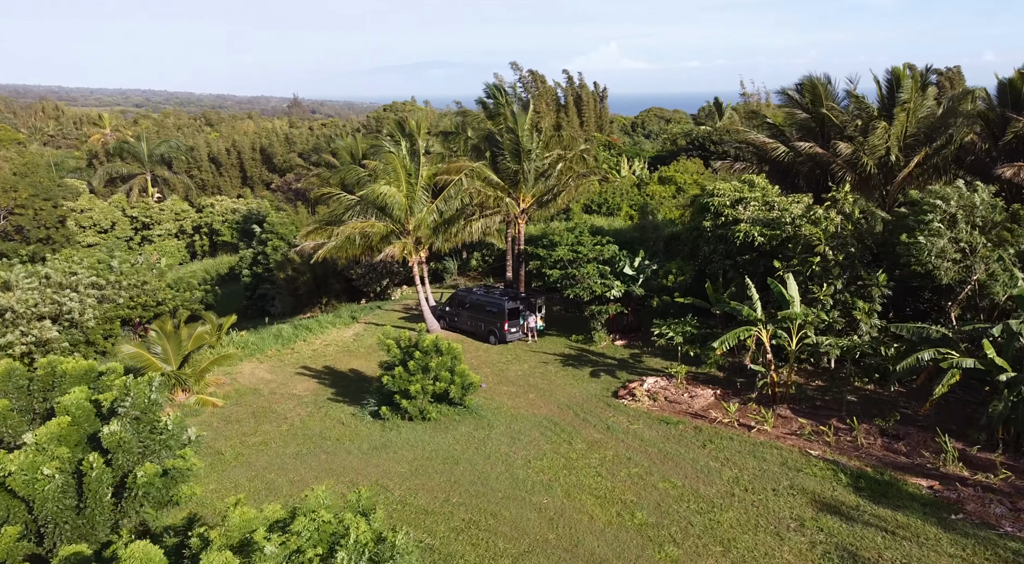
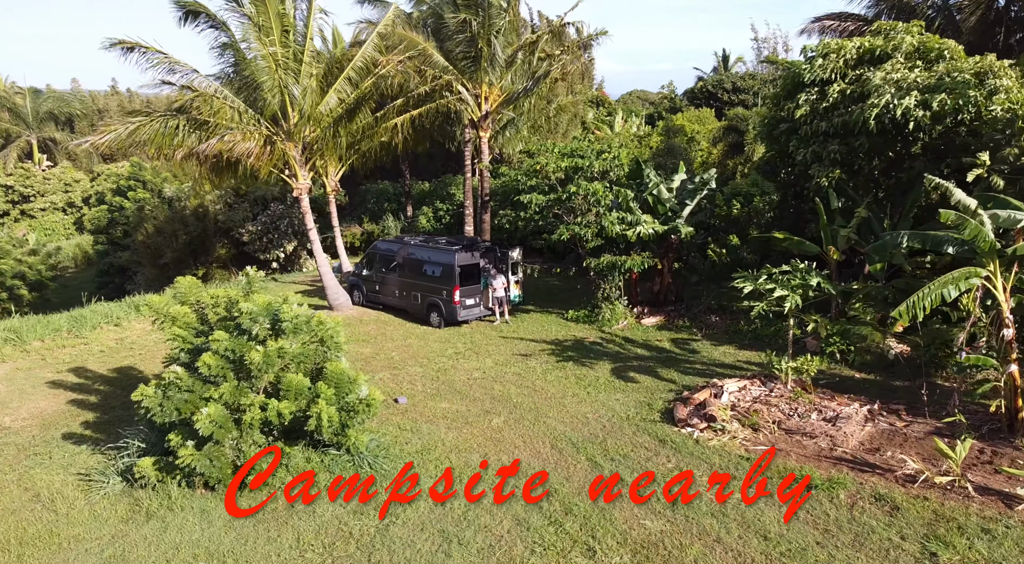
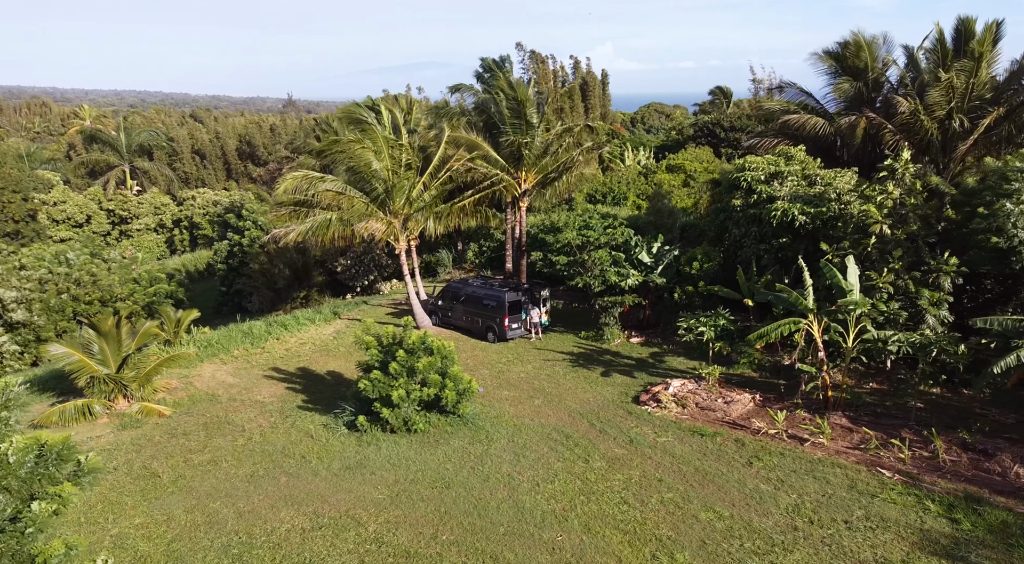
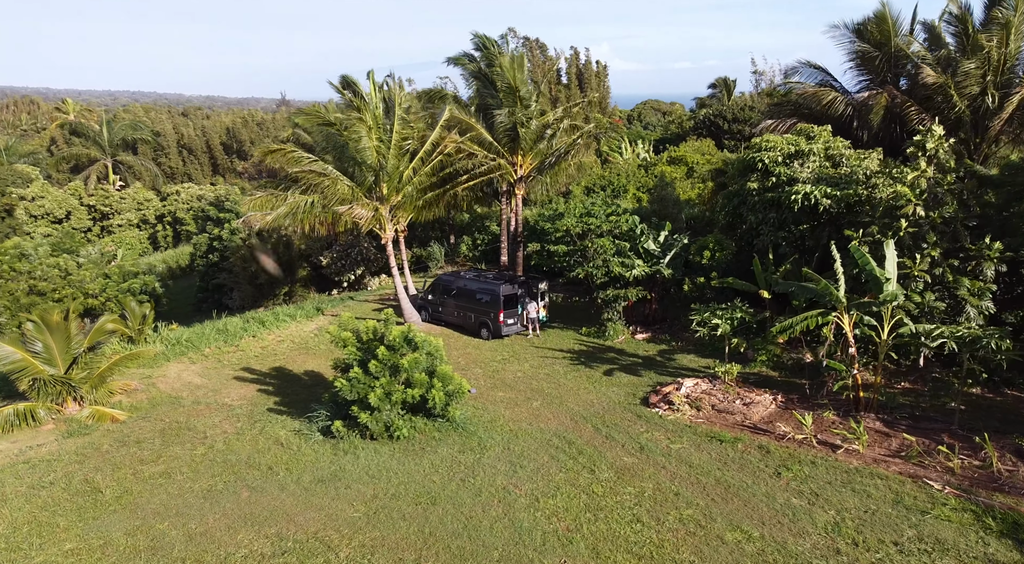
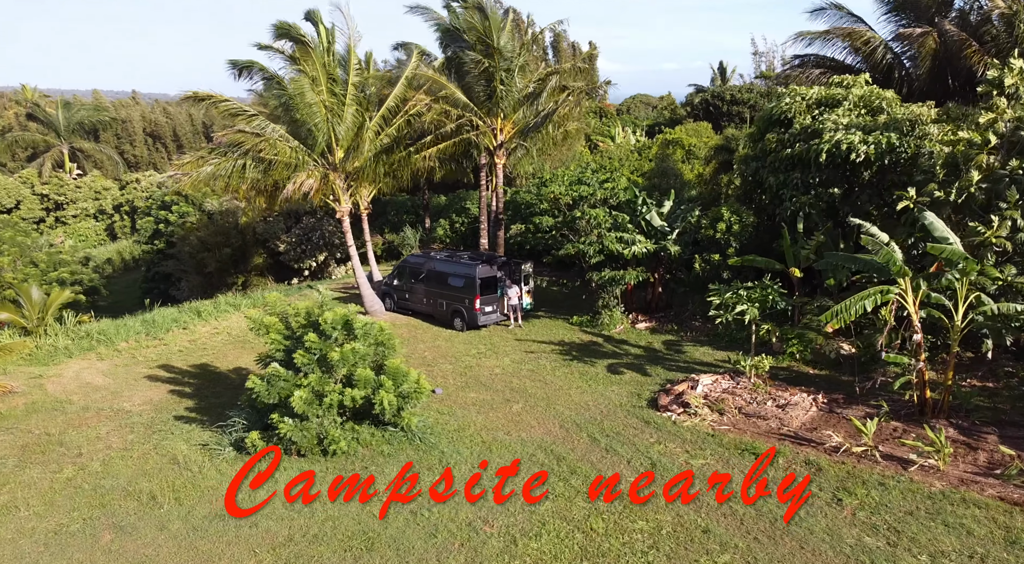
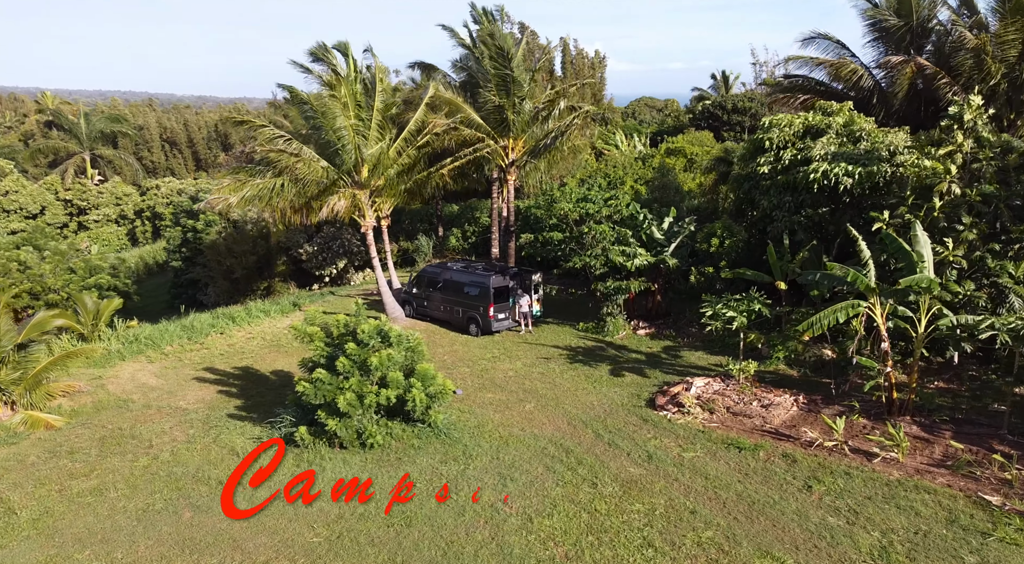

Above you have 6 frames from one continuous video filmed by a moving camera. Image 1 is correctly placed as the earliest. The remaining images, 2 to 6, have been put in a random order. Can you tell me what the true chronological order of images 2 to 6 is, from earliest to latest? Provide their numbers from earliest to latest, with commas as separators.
3, 4, 6, 5, 2
